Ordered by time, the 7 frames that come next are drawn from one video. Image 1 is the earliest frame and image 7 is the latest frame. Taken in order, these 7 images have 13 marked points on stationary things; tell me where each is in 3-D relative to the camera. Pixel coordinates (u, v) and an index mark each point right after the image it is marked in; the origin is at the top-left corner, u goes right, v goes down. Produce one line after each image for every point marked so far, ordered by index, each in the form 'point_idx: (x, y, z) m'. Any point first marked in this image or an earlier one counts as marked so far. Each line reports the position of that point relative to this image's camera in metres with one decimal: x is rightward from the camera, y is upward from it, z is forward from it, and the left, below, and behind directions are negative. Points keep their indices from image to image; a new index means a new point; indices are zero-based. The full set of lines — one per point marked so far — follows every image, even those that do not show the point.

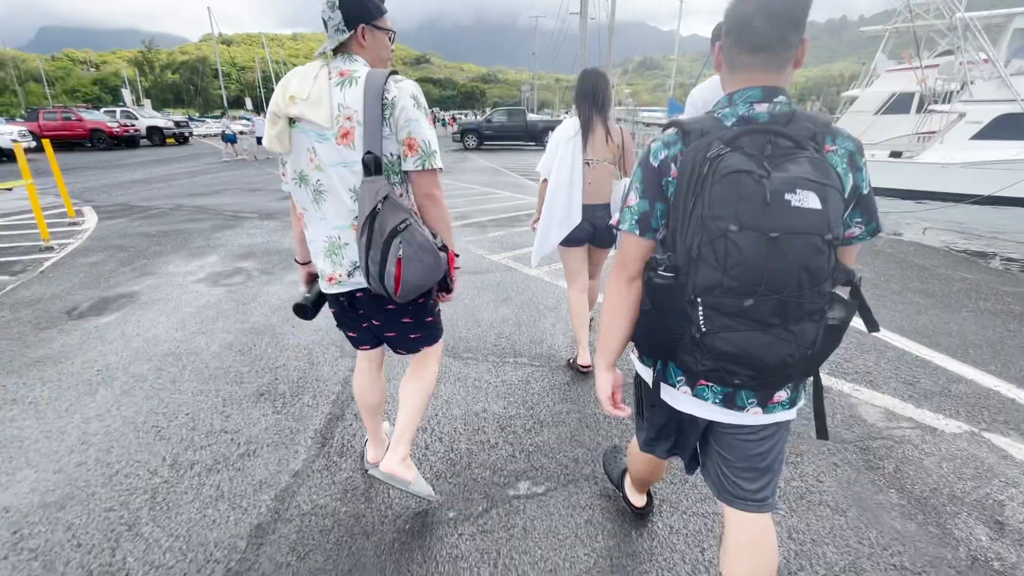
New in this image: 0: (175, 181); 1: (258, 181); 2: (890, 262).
0: (-10.0, +3.2, +14.2) m
1: (-7.1, +3.0, +13.5) m
2: (+4.8, +0.3, +6.1) m
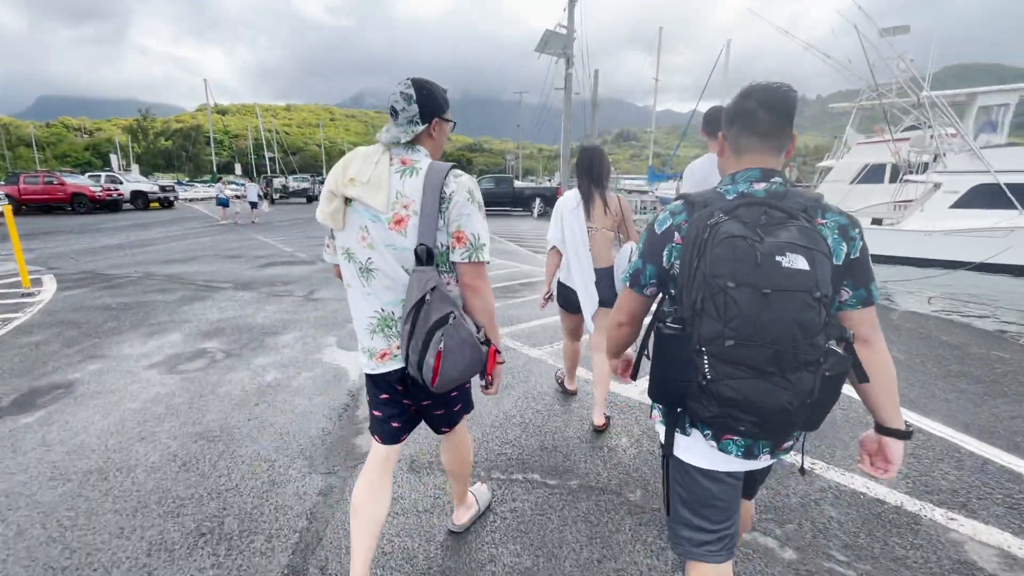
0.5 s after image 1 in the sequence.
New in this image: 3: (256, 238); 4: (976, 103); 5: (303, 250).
0: (-10.2, +1.2, +13.6) m
1: (-7.4, +1.1, +13.0) m
2: (+4.8, -0.6, +5.7) m
3: (-8.3, +1.6, +15.6) m
4: (+14.4, +5.7, +14.9) m
5: (-5.3, +1.0, +12.3) m
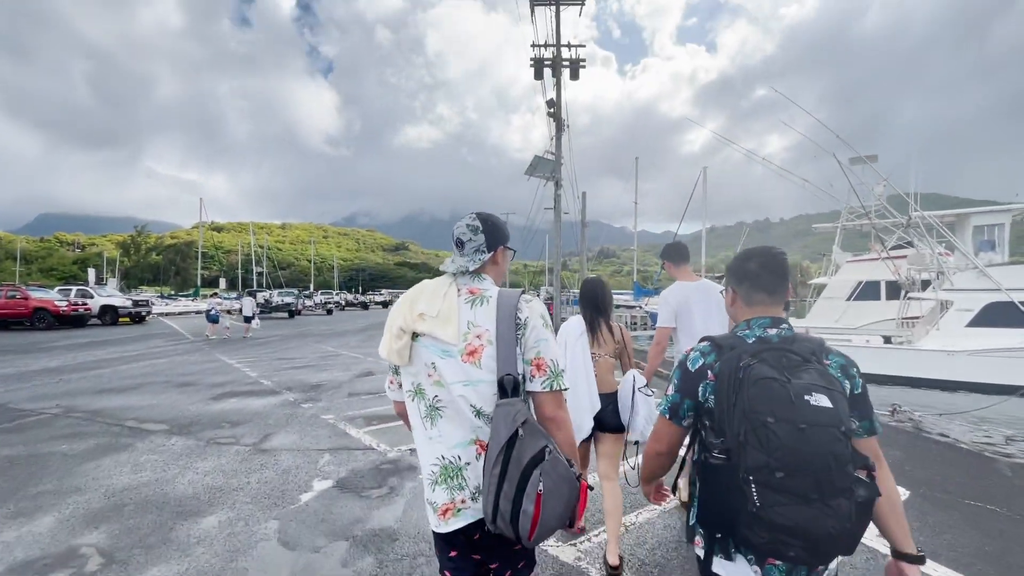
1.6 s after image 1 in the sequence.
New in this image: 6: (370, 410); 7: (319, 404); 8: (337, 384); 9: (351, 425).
0: (-10.4, -2.0, +12.0) m
1: (-7.5, -2.0, +11.4) m
2: (+4.9, -2.0, +4.3) m
3: (-8.5, -2.0, +14.0) m
4: (+14.2, +2.0, +15.0) m
5: (-5.4, -2.0, +10.7) m
6: (-2.2, -1.9, +7.5) m
7: (-3.2, -1.9, +8.0) m
8: (-3.6, -2.0, +9.9) m
9: (-2.2, -1.9, +6.7) m
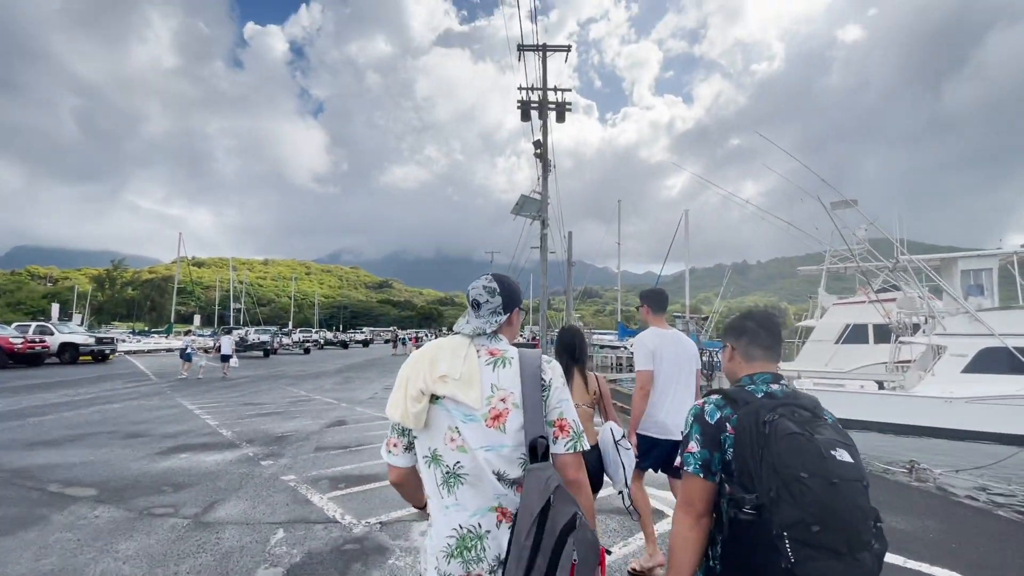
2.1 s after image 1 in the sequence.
0: (-10.7, -2.9, +10.8) m
1: (-7.8, -2.8, +10.4) m
2: (+4.8, -2.4, +3.7) m
3: (-8.9, -3.1, +12.9) m
4: (+13.8, +0.6, +15.0) m
5: (-5.7, -2.8, +9.8) m
6: (-2.4, -2.5, +6.6) m
7: (-3.4, -2.5, +7.1) m
8: (-3.9, -2.7, +9.0) m
9: (-2.4, -2.4, +5.8) m
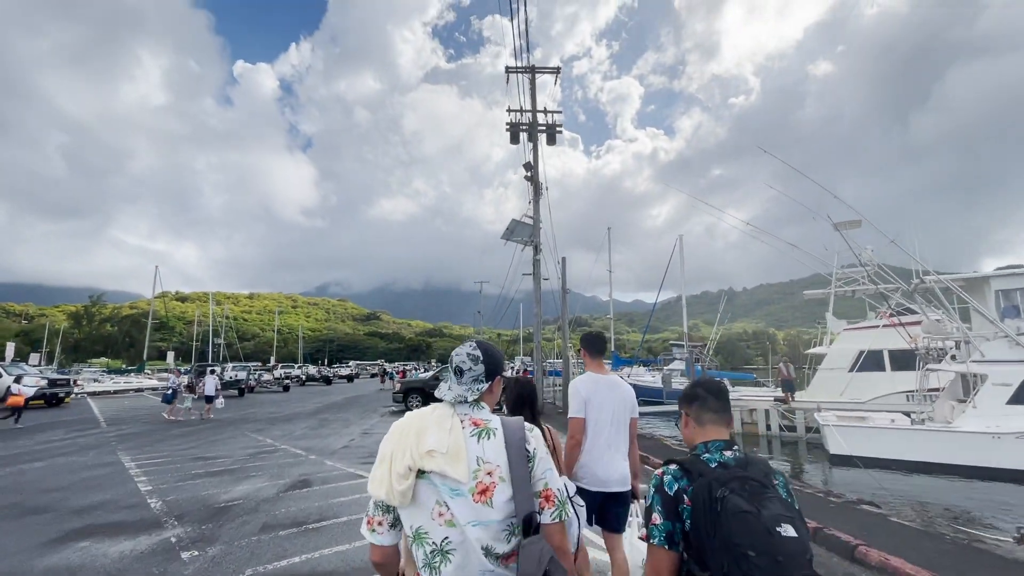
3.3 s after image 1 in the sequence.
0: (-10.7, -3.6, +8.9) m
1: (-7.8, -3.5, +8.5) m
2: (+4.9, -2.4, +2.2) m
3: (-9.0, -3.9, +11.0) m
4: (+13.6, 0.0, +13.8) m
5: (-5.7, -3.4, +8.0) m
6: (-2.4, -2.8, +4.9) m
7: (-3.4, -2.9, +5.4) m
8: (-3.9, -3.2, +7.2) m
9: (-2.3, -2.7, +4.2) m
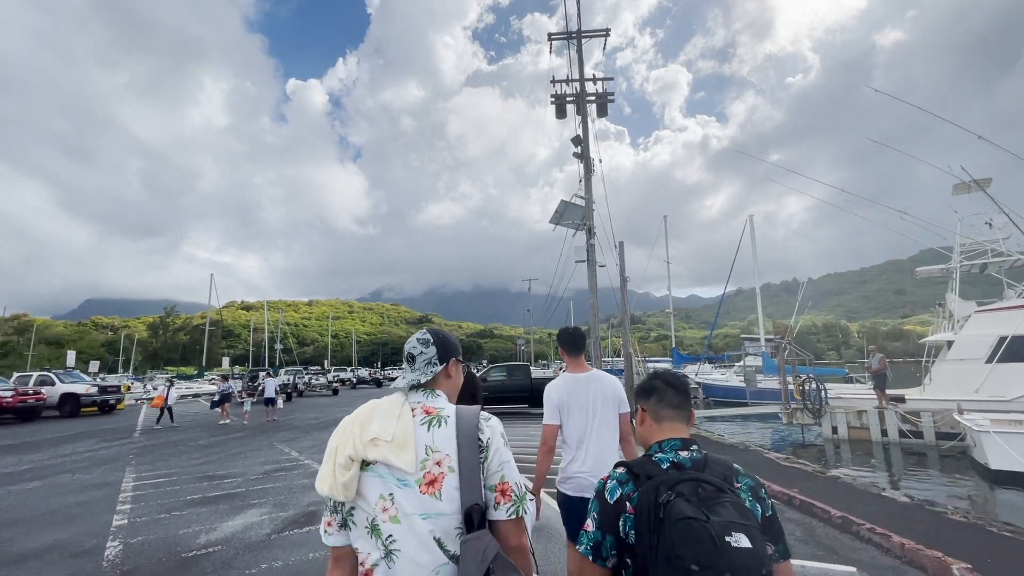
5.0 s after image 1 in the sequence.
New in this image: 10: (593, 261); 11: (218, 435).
0: (-9.7, -3.6, +7.7) m
1: (-6.9, -3.3, +7.0) m
2: (+5.1, -1.8, -0.6) m
3: (-7.8, -3.8, +9.7) m
4: (+14.8, +0.9, +10.2) m
5: (-4.8, -3.1, +6.3) m
6: (-1.8, -2.5, +2.9) m
7: (-2.8, -2.6, +3.5) m
8: (-3.1, -2.9, +5.3) m
9: (-1.9, -2.4, +2.1) m
10: (+3.3, +1.1, +19.6) m
11: (-9.9, -4.9, +16.2) m
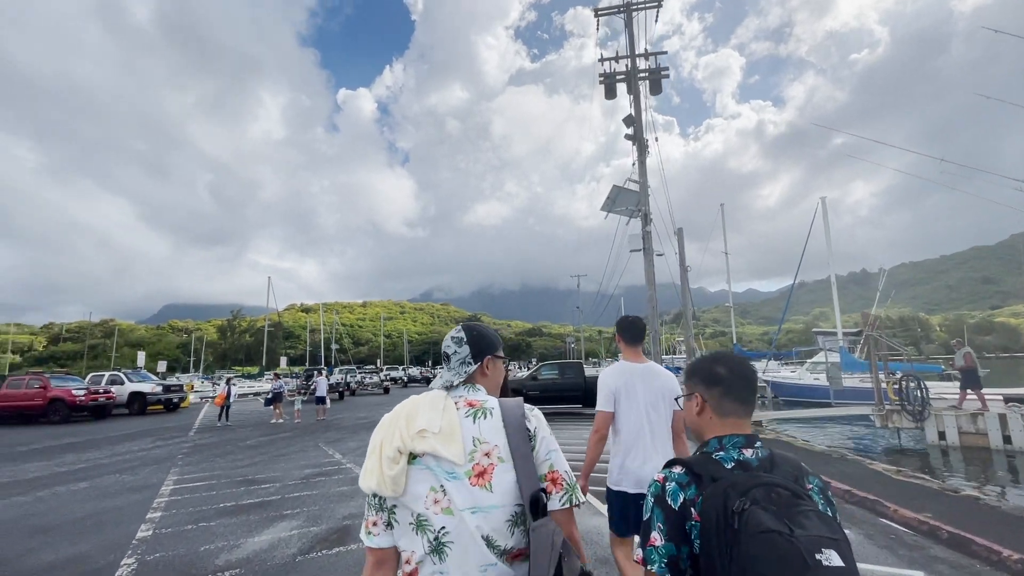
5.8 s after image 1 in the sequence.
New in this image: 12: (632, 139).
0: (-8.9, -3.5, +7.6) m
1: (-6.1, -3.2, +6.7) m
2: (+5.1, -1.5, -2.1) m
3: (-6.7, -3.7, +9.3) m
4: (+15.7, +1.5, +7.6) m
5: (-4.1, -3.0, +5.7) m
6: (-1.5, -2.3, +2.1) m
7: (-2.4, -2.4, +2.7) m
8: (-2.5, -2.8, +4.6) m
9: (-1.6, -2.2, +1.3) m
10: (+5.2, +1.4, +18.1) m
11: (-8.2, -4.9, +16.0) m
12: (+5.0, +6.1, +19.8) m
